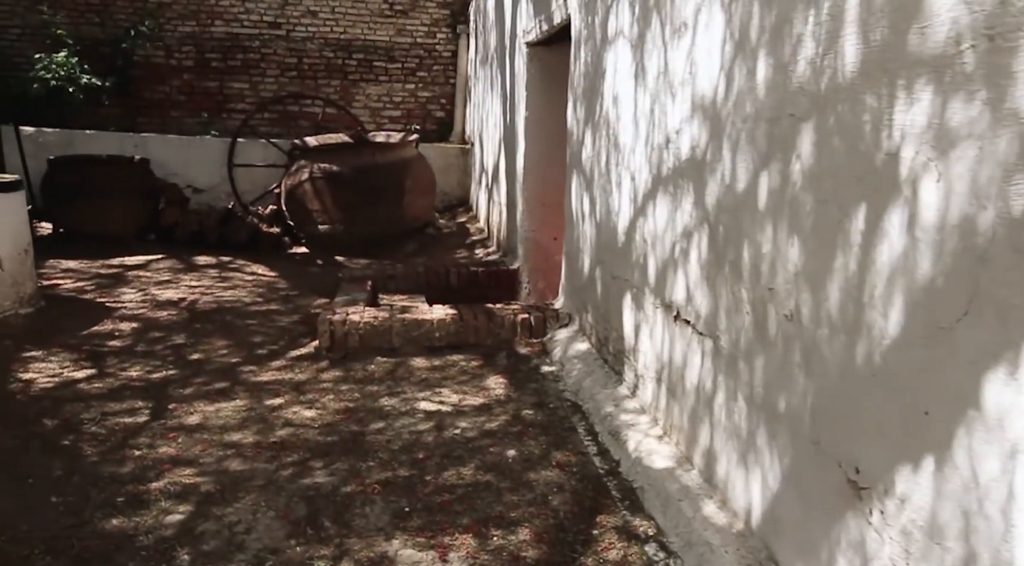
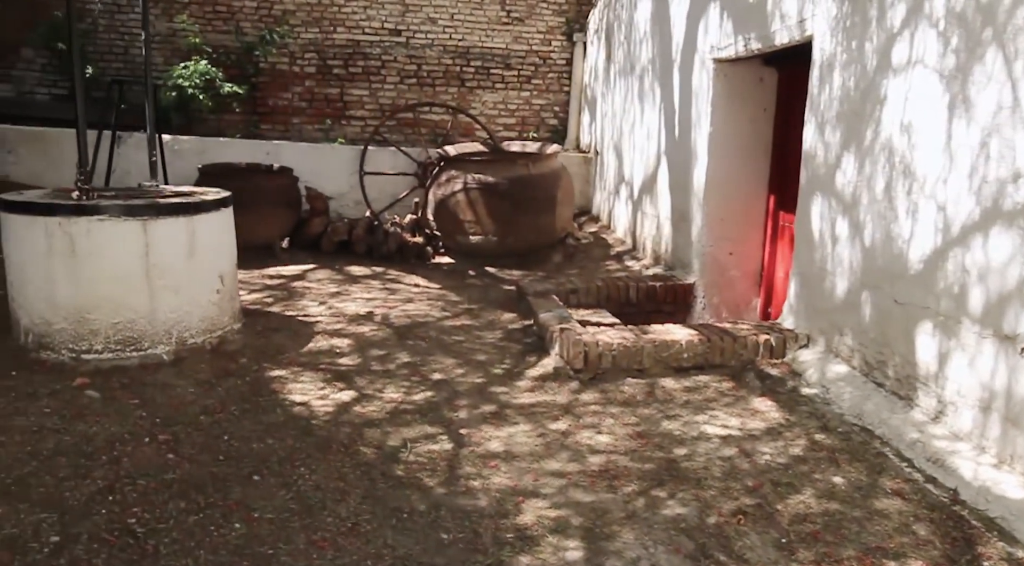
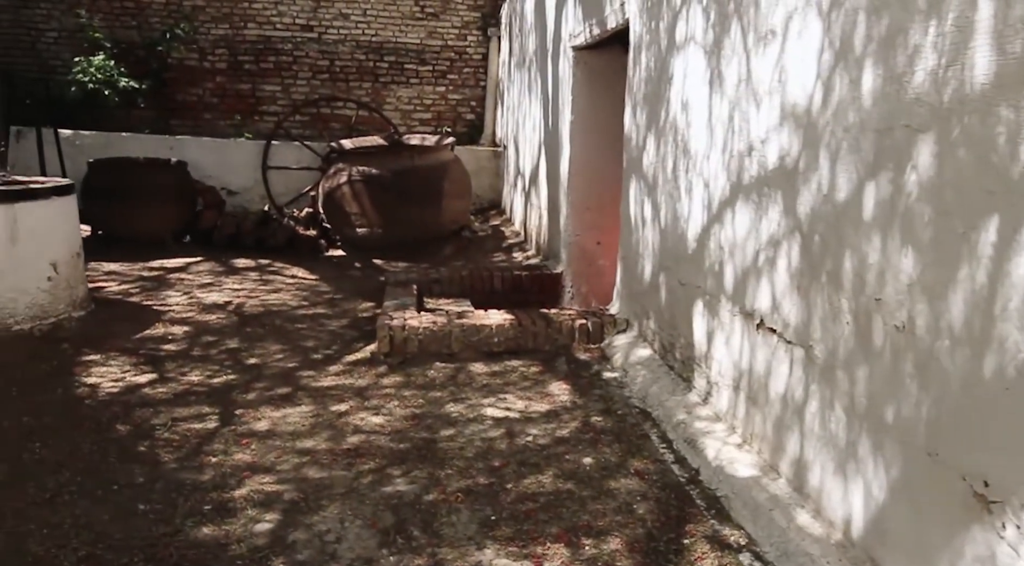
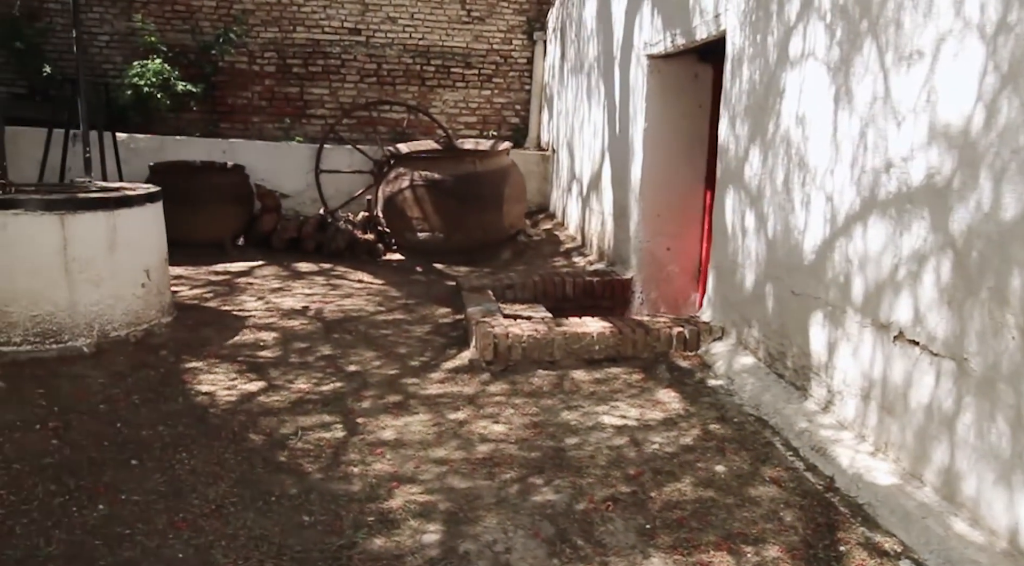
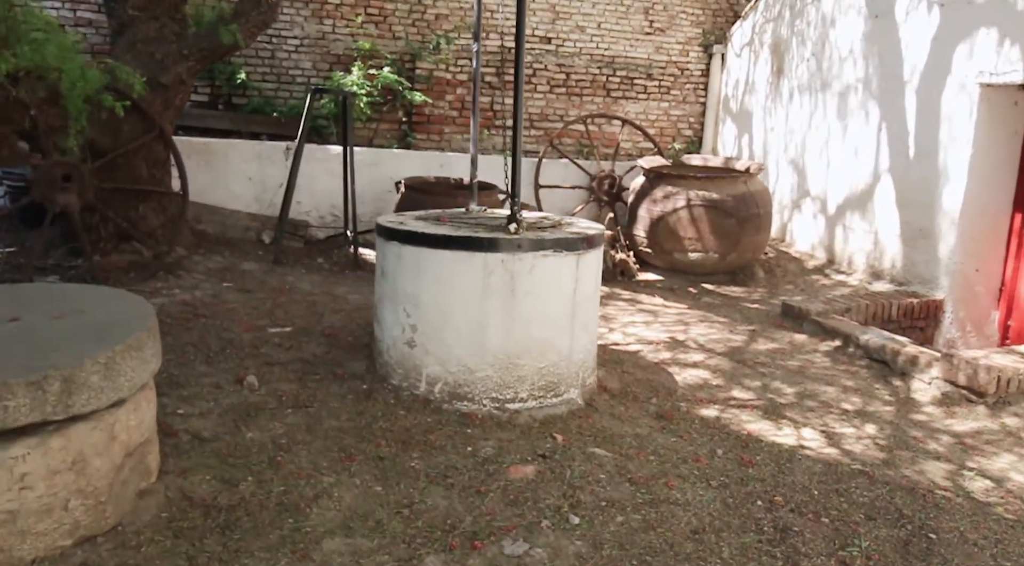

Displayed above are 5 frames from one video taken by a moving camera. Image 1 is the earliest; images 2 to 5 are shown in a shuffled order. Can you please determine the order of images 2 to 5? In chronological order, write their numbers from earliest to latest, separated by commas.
3, 4, 2, 5
